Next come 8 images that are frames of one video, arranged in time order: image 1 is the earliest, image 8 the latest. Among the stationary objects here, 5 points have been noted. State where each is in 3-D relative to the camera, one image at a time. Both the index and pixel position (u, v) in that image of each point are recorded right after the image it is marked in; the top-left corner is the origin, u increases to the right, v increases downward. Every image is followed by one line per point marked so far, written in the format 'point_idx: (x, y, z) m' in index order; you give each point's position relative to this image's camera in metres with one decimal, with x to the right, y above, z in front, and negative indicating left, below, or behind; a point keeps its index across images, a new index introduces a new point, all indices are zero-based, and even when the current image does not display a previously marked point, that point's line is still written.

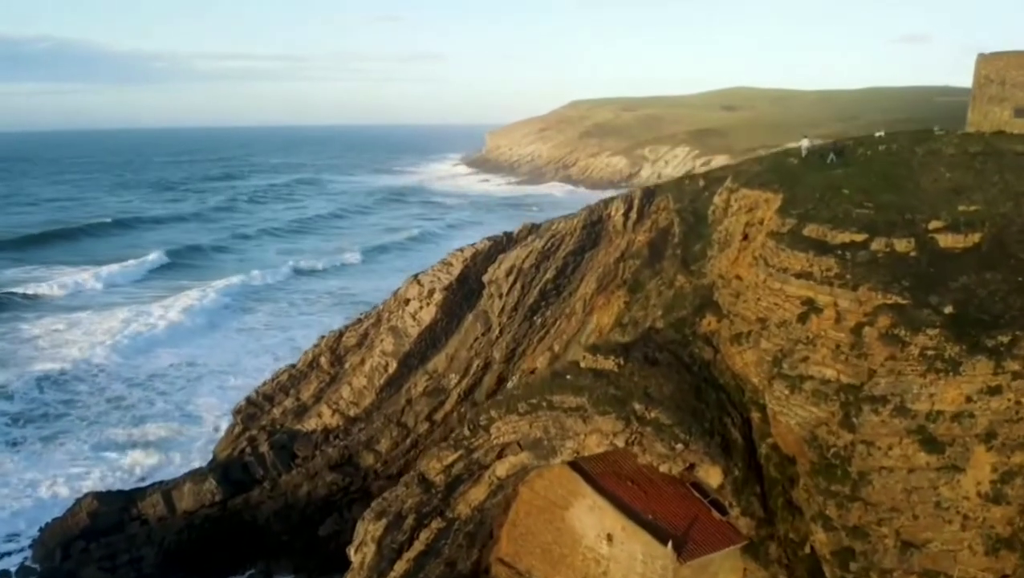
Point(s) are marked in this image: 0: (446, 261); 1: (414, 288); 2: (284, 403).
0: (-0.8, +0.3, +10.5) m
1: (-1.2, 0.0, +10.6) m
2: (-2.9, -1.5, +10.9) m
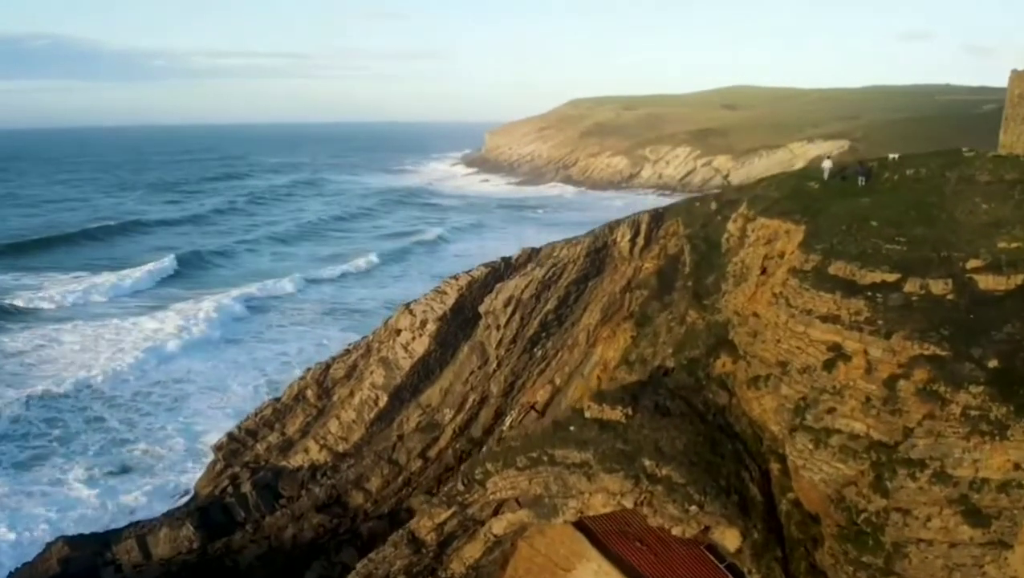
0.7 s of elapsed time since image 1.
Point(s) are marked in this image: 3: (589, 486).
0: (-0.8, 0.0, +9.8) m
1: (-1.2, -0.4, +10.0) m
2: (-2.9, -1.8, +10.3) m
3: (+0.6, -1.6, +6.8) m
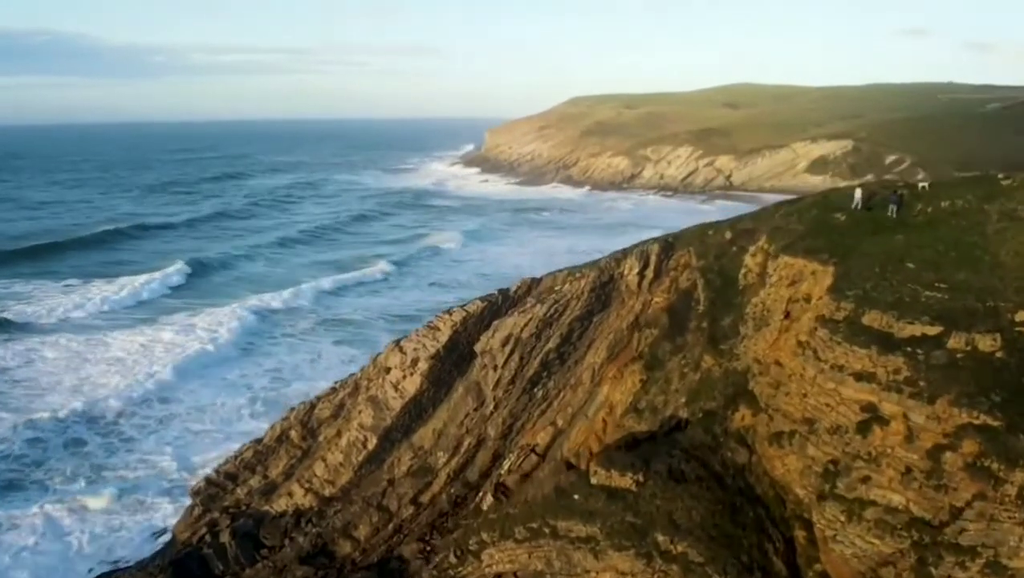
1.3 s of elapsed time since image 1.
0: (-0.8, -0.4, +9.2) m
1: (-1.3, -0.7, +9.3) m
2: (-2.9, -2.2, +9.7) m
3: (+0.6, -1.9, +6.2) m
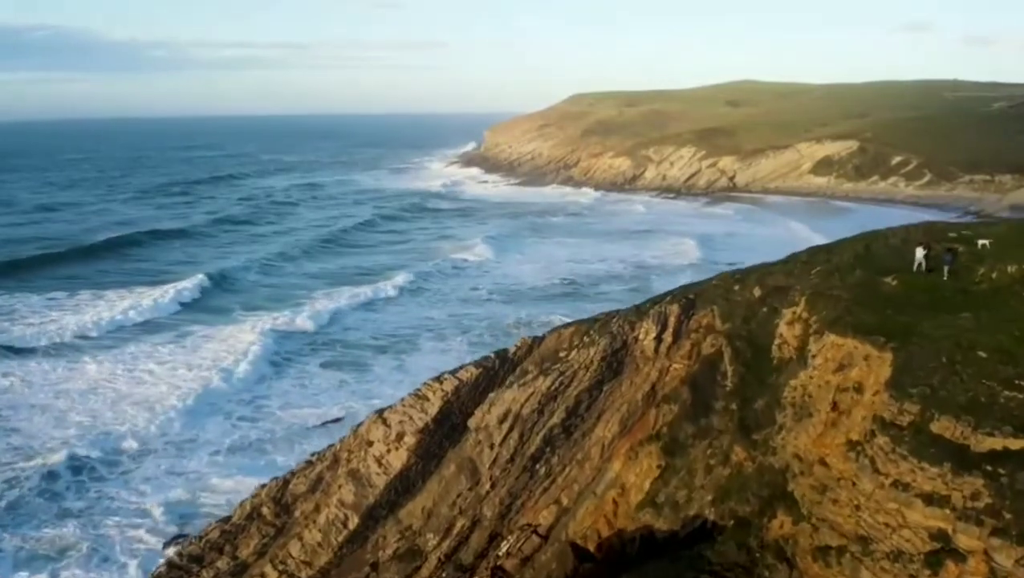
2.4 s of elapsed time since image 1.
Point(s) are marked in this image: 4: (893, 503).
0: (-0.9, -1.0, +8.1) m
1: (-1.3, -1.3, +8.3) m
2: (-2.9, -2.7, +8.6) m
3: (+0.6, -2.5, +5.2) m
4: (+2.3, -1.3, +5.1) m
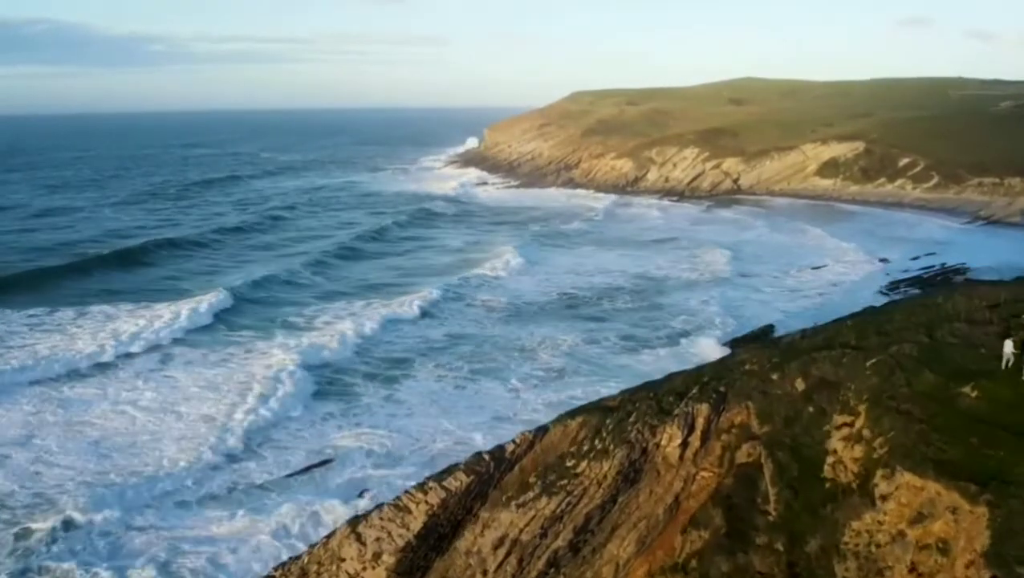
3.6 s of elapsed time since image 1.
0: (-0.9, -1.7, +7.0) m
1: (-1.3, -2.0, +7.1) m
2: (-3.0, -3.4, +7.5) m
3: (+0.6, -3.2, +4.0) m
4: (+2.2, -2.0, +3.9) m
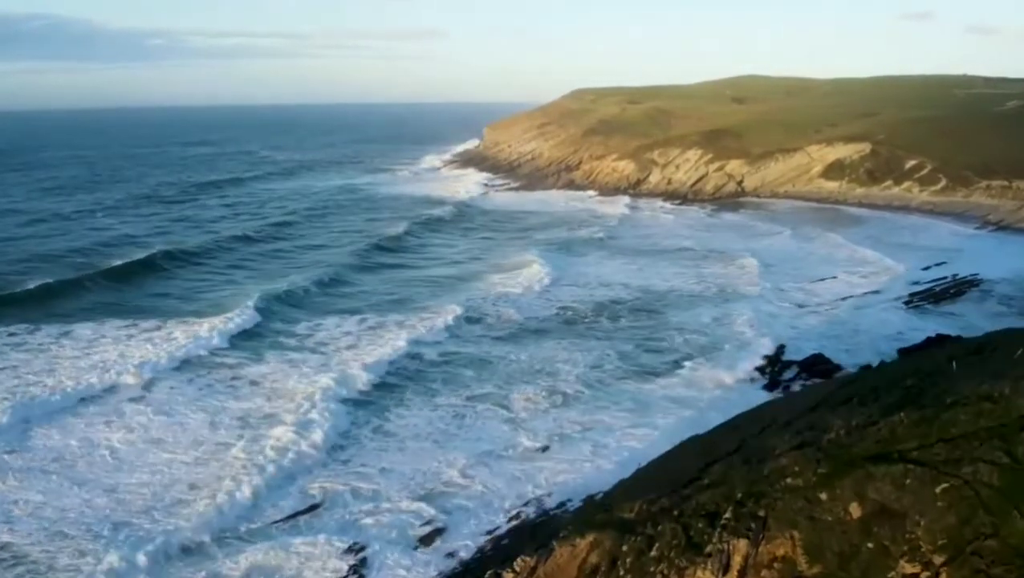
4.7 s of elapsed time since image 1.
0: (-0.9, -2.3, +5.9) m
1: (-1.3, -2.7, +6.1) m
2: (-3.0, -4.1, +6.4) m
3: (+0.6, -3.9, +3.0) m
4: (+2.2, -2.7, +2.9) m
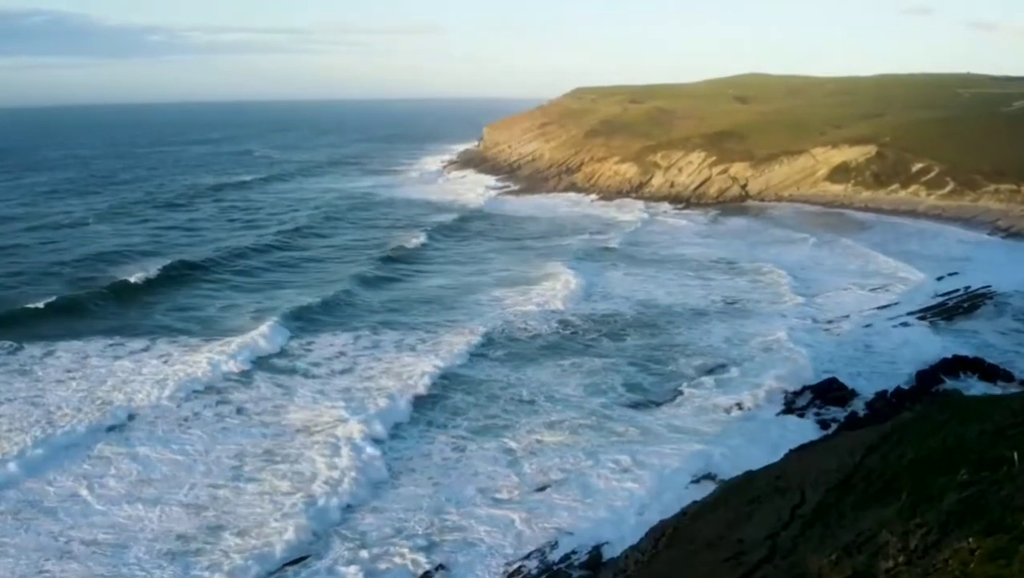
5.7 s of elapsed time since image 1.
0: (-0.9, -3.0, +5.0) m
1: (-1.3, -3.3, +5.1) m
2: (-3.0, -4.8, +5.5) m
3: (+0.6, -4.6, +2.0) m
4: (+2.2, -3.4, +1.9) m
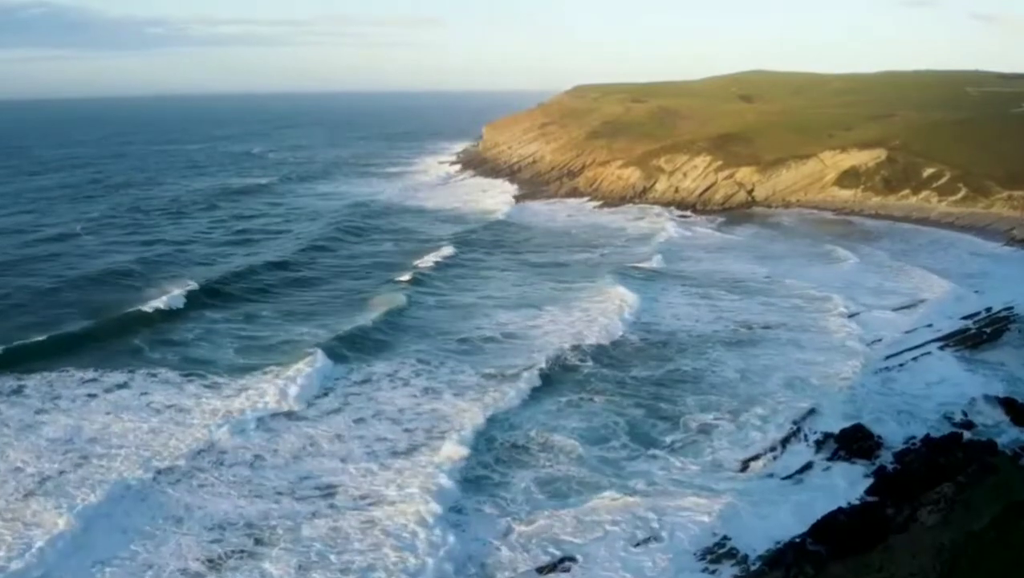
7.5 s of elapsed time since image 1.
0: (-0.9, -4.2, +3.4) m
1: (-1.3, -4.5, +3.5) m
2: (-3.0, -5.9, +3.9) m
3: (+0.6, -5.8, +0.4) m
4: (+2.2, -4.6, +0.3) m
